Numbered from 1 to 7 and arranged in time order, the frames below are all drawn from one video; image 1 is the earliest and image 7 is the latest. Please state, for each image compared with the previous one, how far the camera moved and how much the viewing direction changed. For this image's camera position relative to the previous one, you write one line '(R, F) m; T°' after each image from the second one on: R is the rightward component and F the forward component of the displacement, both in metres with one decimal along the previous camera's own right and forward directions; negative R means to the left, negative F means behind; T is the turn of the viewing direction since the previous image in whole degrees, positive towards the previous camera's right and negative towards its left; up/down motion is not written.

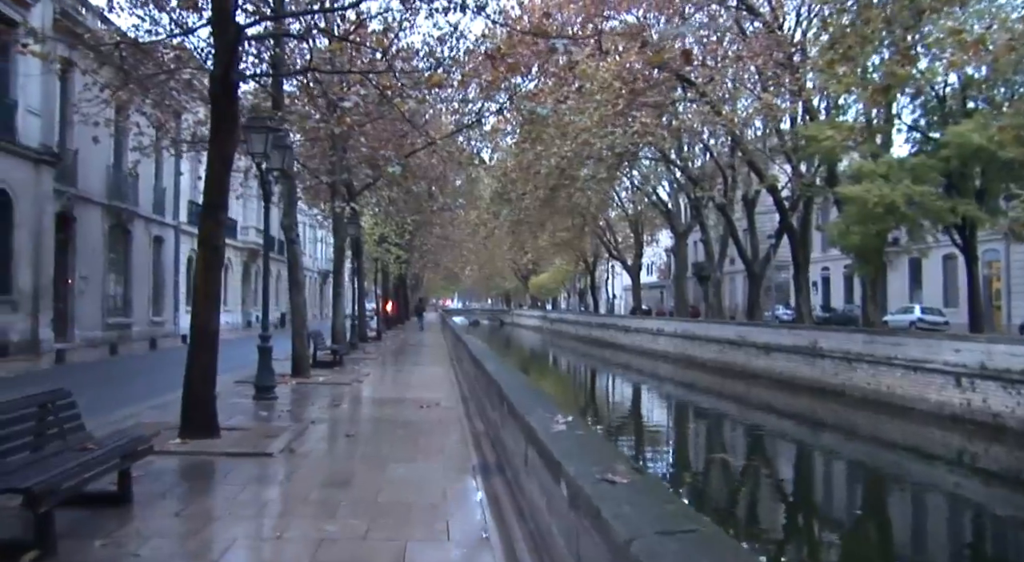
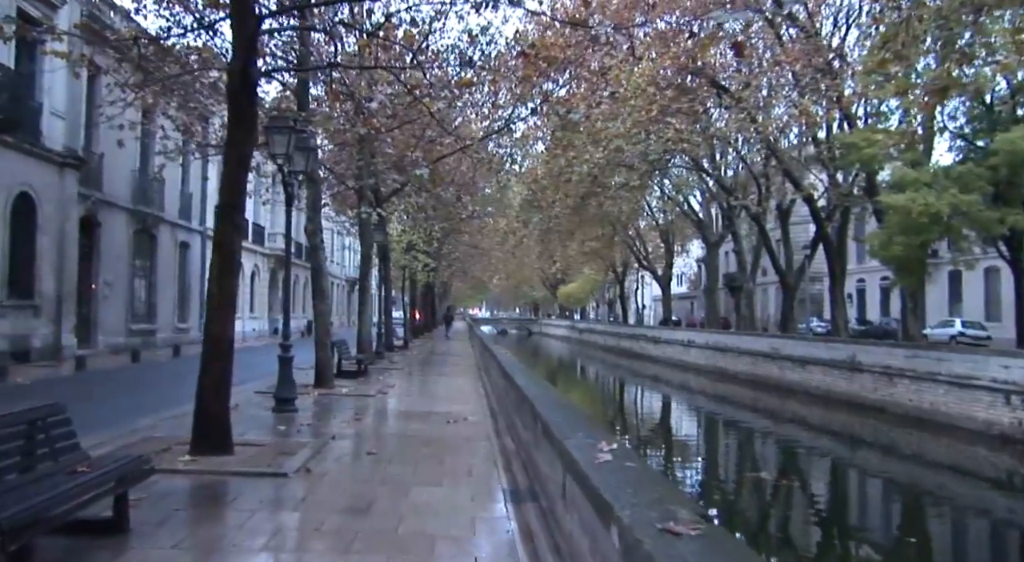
(-0.1, +0.5) m; -2°
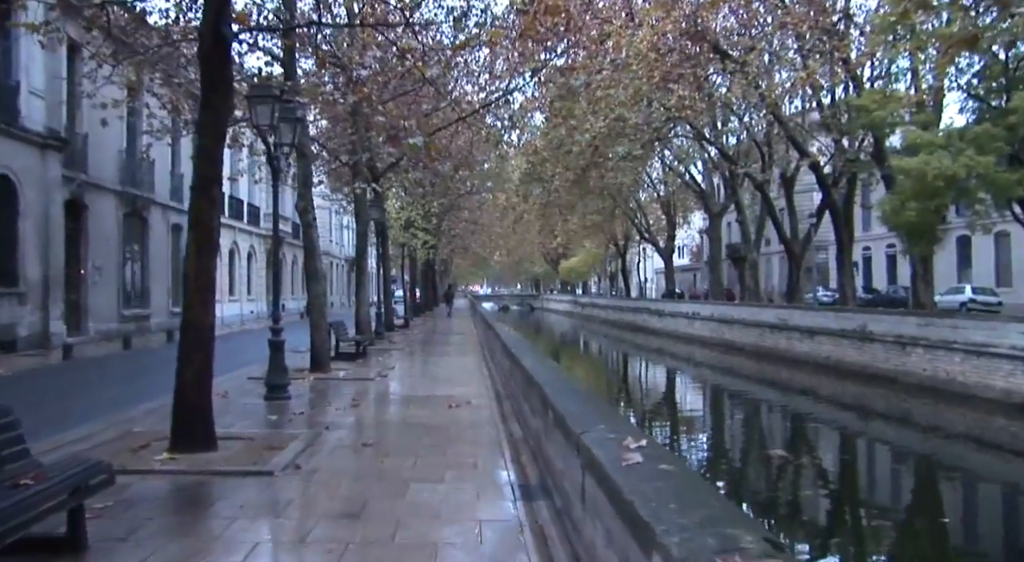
(0.0, +0.6) m; 0°
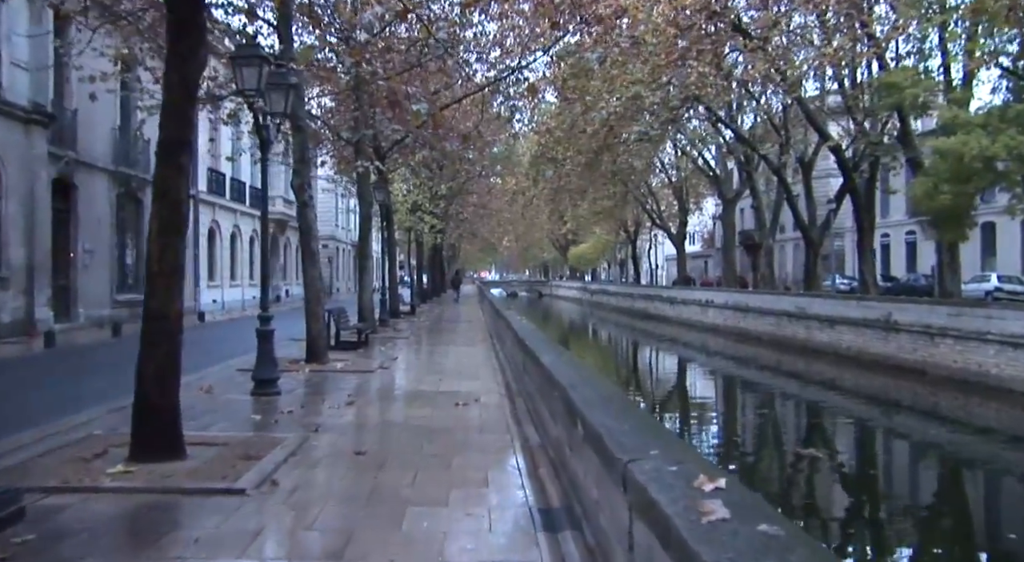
(-0.1, +0.9) m; -1°
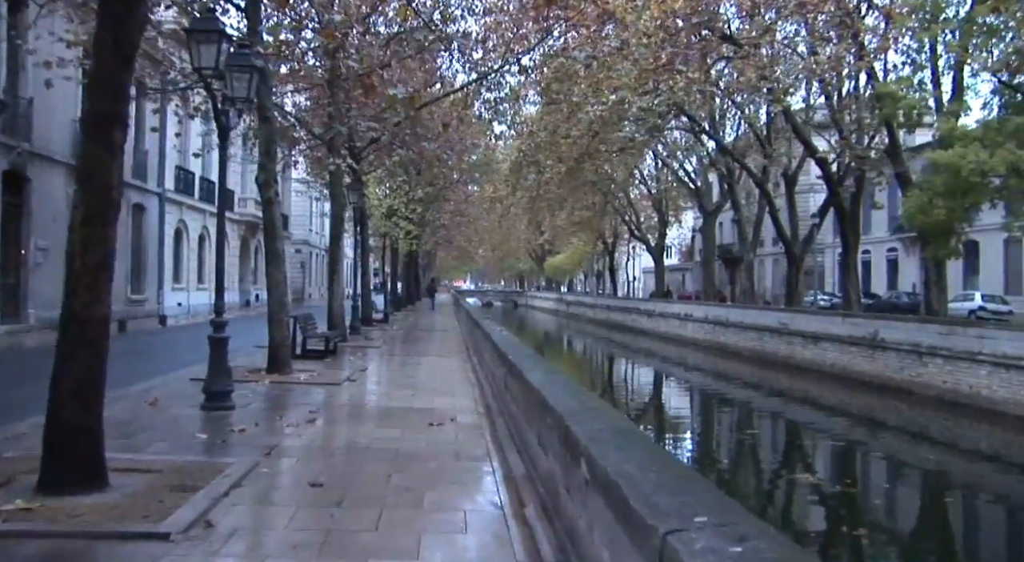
(-0.1, +0.8) m; +2°
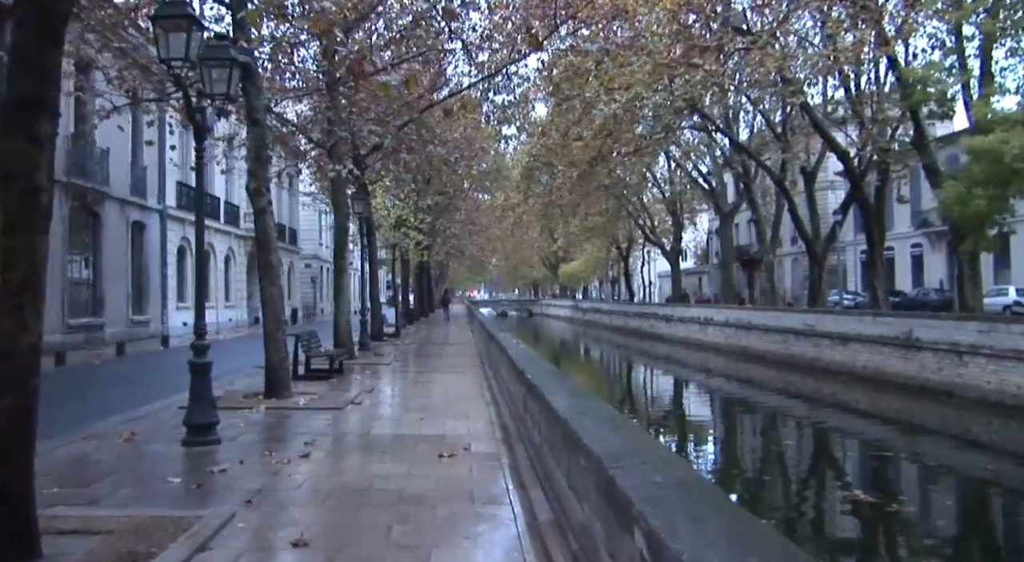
(0.0, +0.9) m; -1°
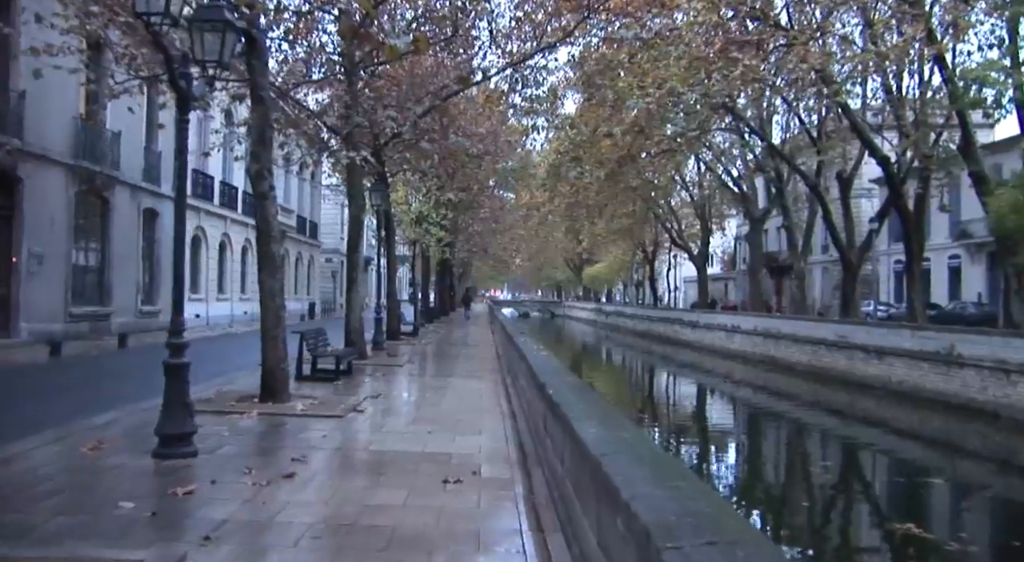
(0.0, +0.9) m; -2°
